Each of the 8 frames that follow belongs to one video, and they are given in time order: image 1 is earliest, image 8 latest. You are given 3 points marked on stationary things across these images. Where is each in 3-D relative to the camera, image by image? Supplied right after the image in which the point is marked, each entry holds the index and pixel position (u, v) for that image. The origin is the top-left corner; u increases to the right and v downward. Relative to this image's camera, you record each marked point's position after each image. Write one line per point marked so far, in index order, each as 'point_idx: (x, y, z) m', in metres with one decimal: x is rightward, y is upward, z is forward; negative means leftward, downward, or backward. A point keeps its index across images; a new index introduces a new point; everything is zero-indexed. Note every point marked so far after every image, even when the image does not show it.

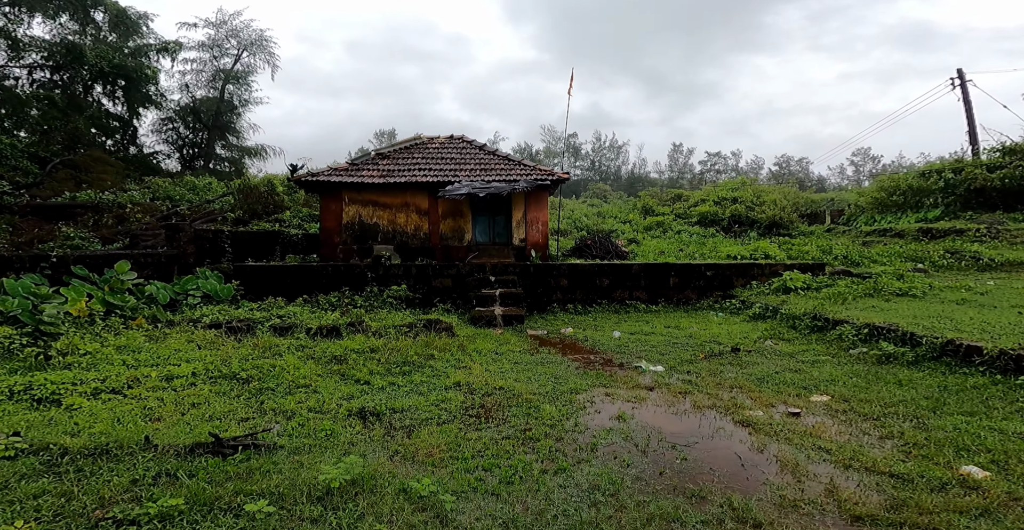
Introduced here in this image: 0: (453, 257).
0: (-1.3, +0.2, +11.5) m
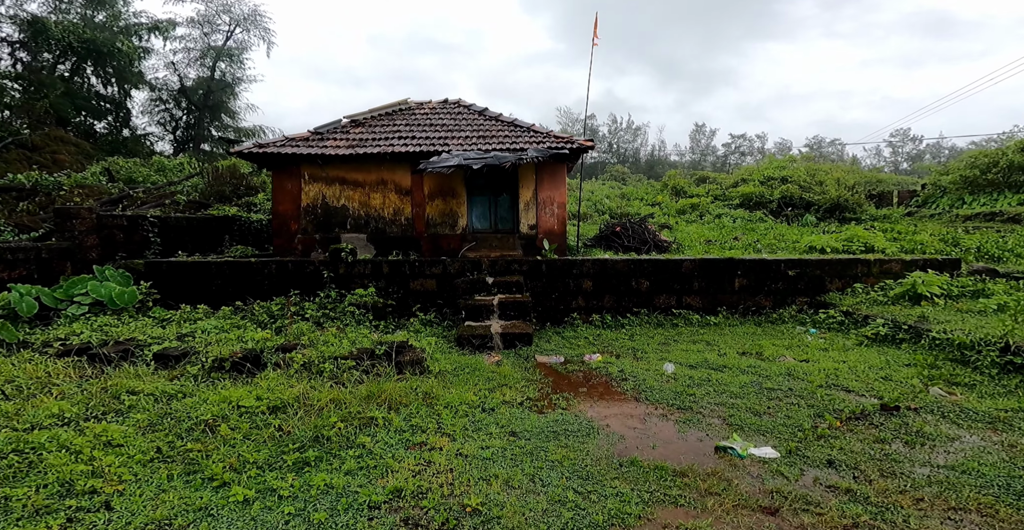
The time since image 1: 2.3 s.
0: (-1.2, +0.3, +8.8) m
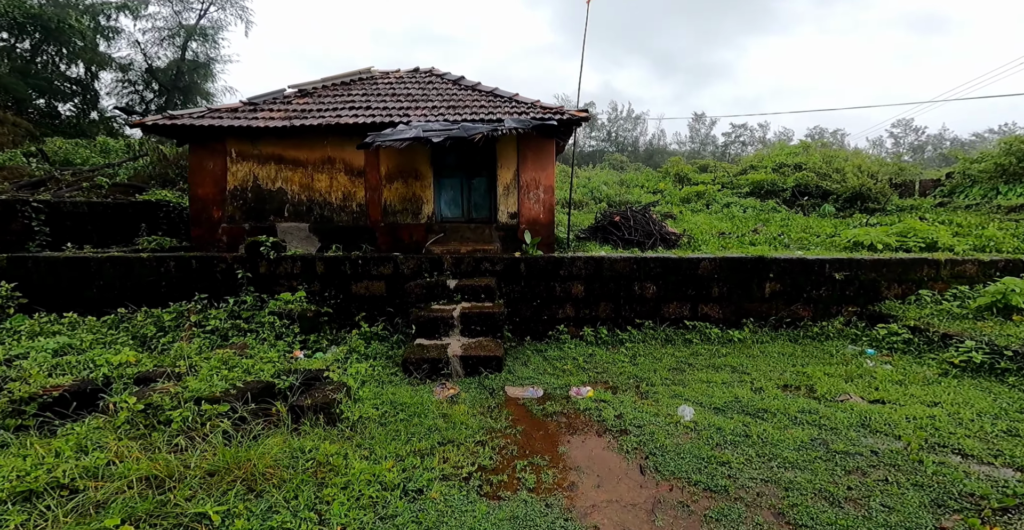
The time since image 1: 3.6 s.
0: (-1.6, +0.3, +7.2) m
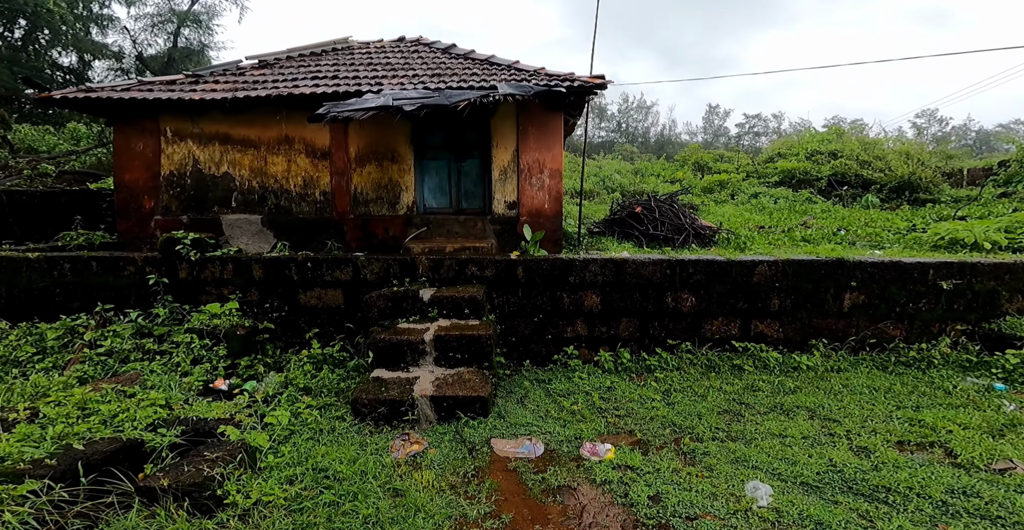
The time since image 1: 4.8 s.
0: (-1.6, +0.3, +5.8) m
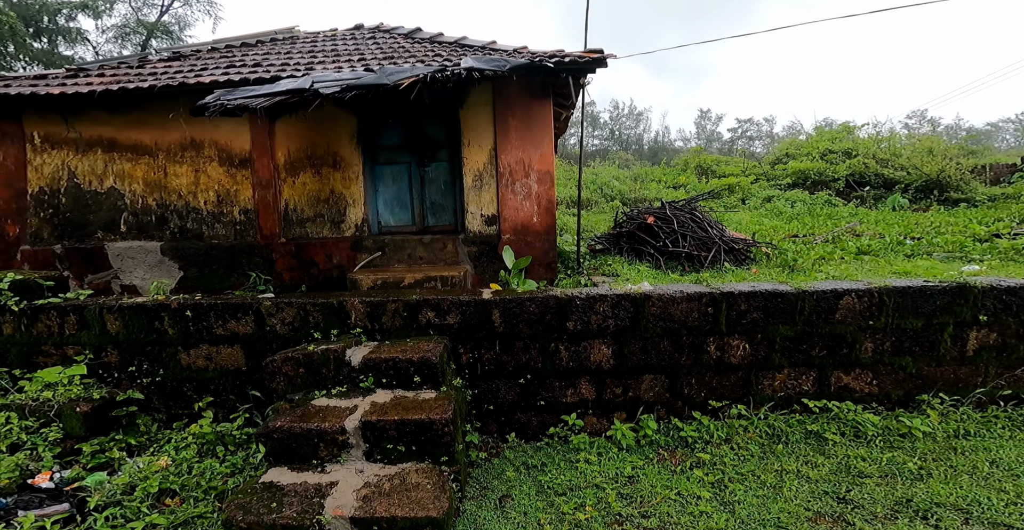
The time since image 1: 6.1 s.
0: (-1.8, -0.1, +4.5) m
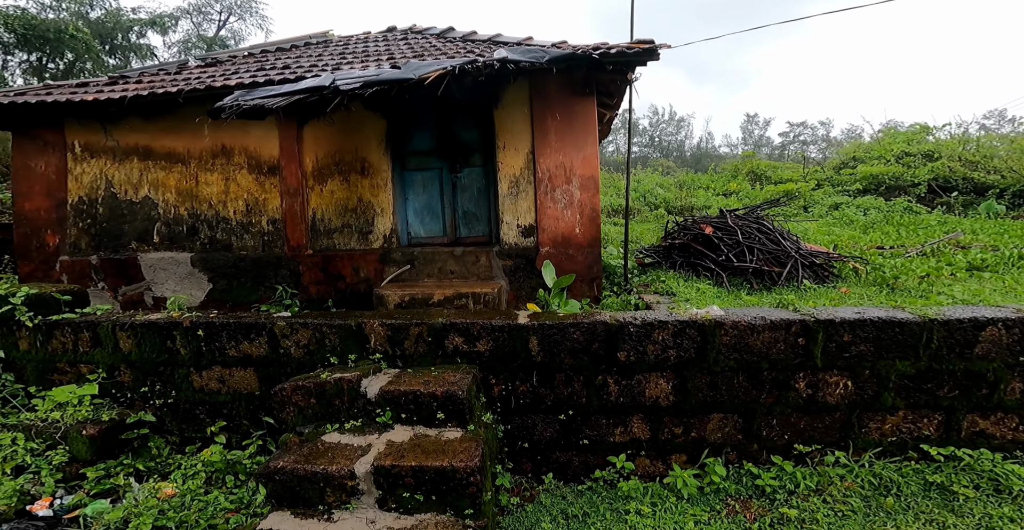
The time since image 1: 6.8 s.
0: (-1.5, -0.2, +4.2) m
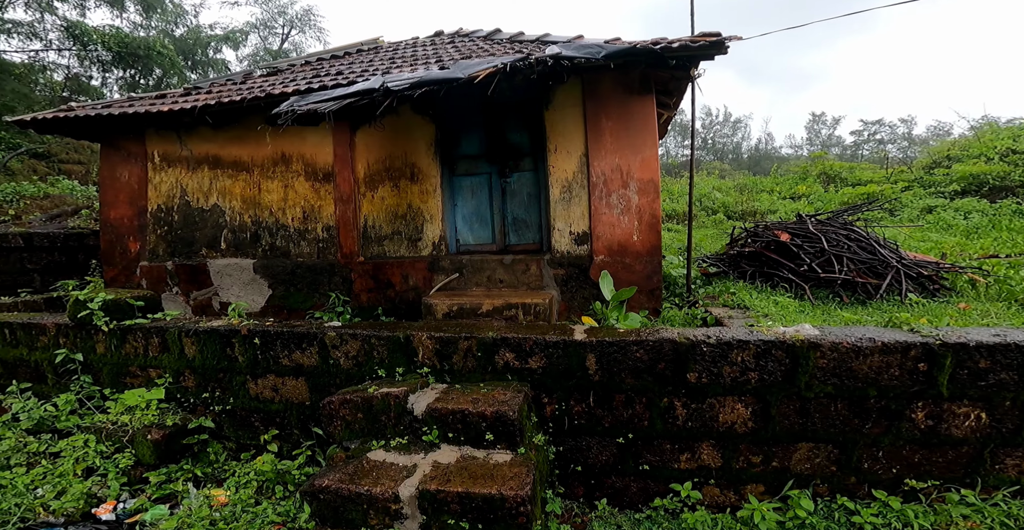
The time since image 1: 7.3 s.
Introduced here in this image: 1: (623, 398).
0: (-1.0, -0.2, +4.2) m
1: (+0.5, -0.7, +2.5) m
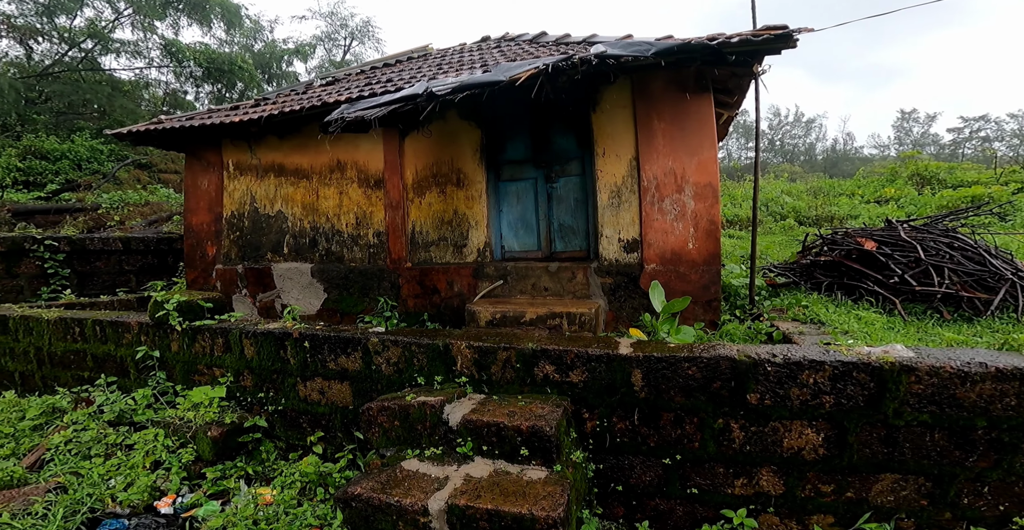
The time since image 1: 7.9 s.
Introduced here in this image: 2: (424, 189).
0: (-0.6, -0.3, +4.2) m
1: (+0.7, -0.7, +2.3) m
2: (-0.7, +0.6, +4.2) m
